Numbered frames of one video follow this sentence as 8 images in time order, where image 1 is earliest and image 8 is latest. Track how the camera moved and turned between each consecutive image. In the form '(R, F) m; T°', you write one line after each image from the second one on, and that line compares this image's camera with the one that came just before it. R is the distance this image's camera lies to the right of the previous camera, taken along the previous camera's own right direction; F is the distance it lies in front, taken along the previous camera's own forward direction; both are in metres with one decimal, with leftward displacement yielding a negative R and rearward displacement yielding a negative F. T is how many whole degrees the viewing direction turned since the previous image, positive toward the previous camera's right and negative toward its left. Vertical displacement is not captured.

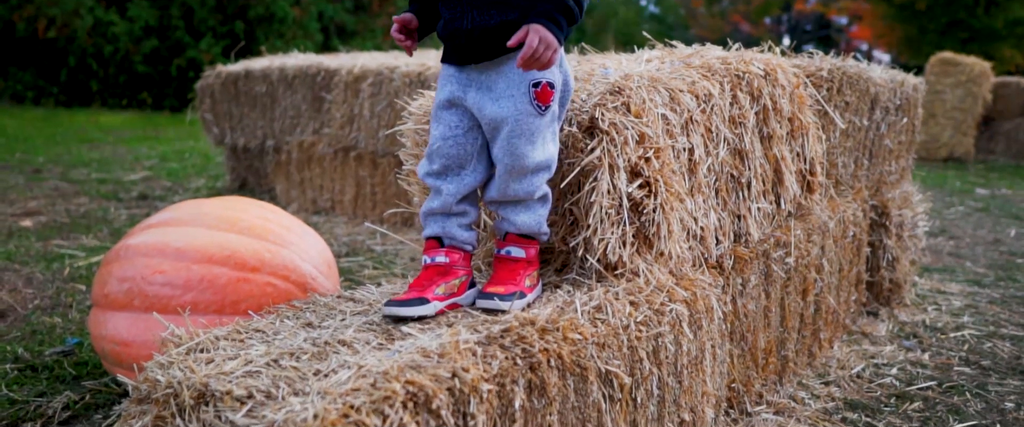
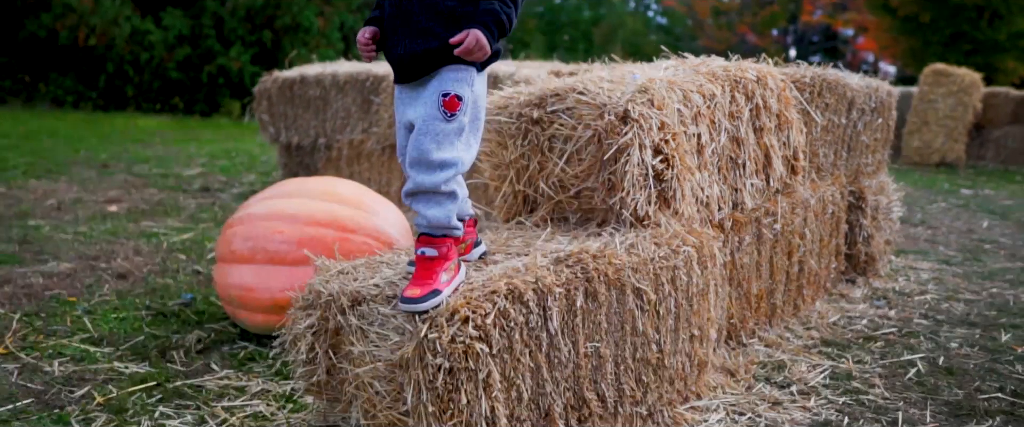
(-0.1, -0.7) m; 0°
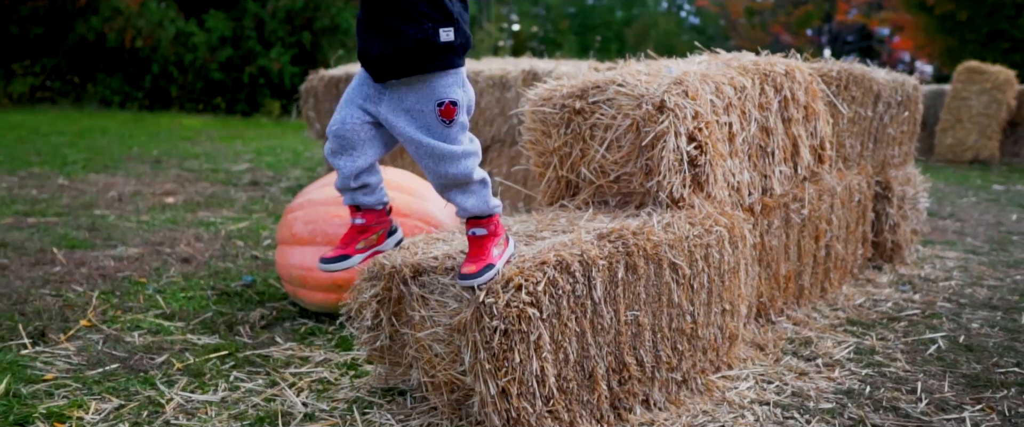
(0.0, -0.2) m; -2°
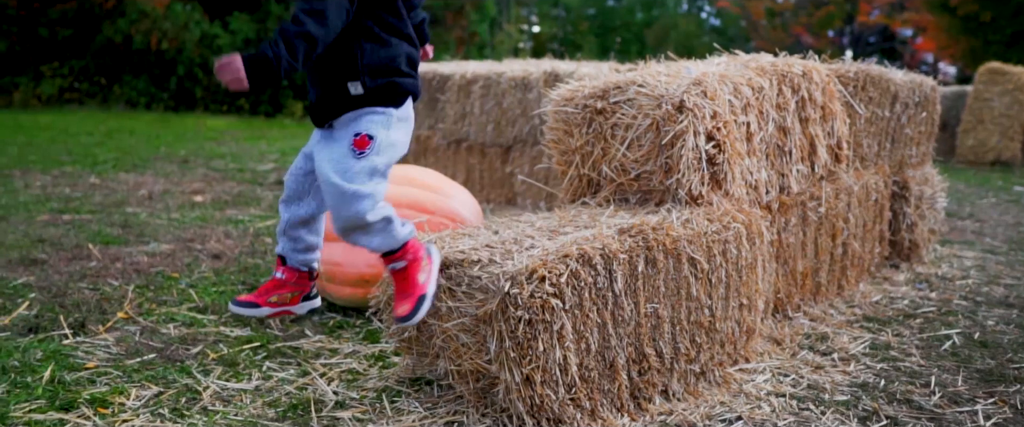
(0.0, -0.1) m; -1°
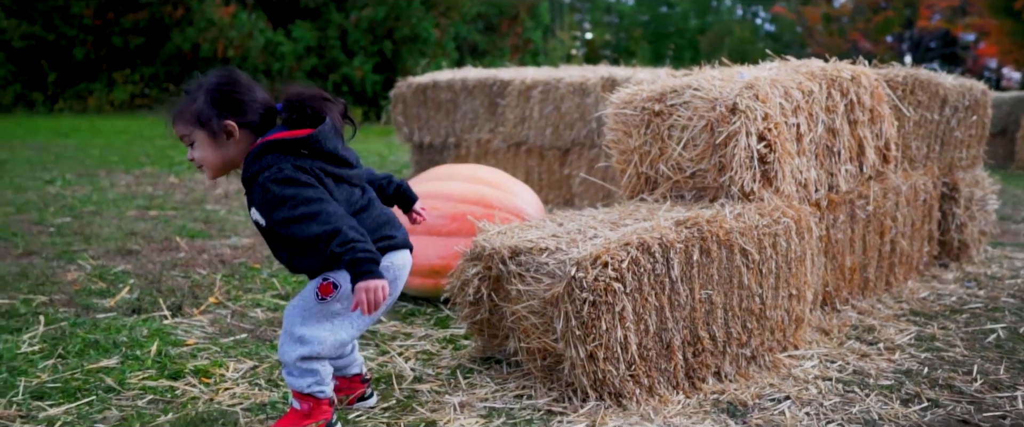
(0.0, -0.3) m; -3°
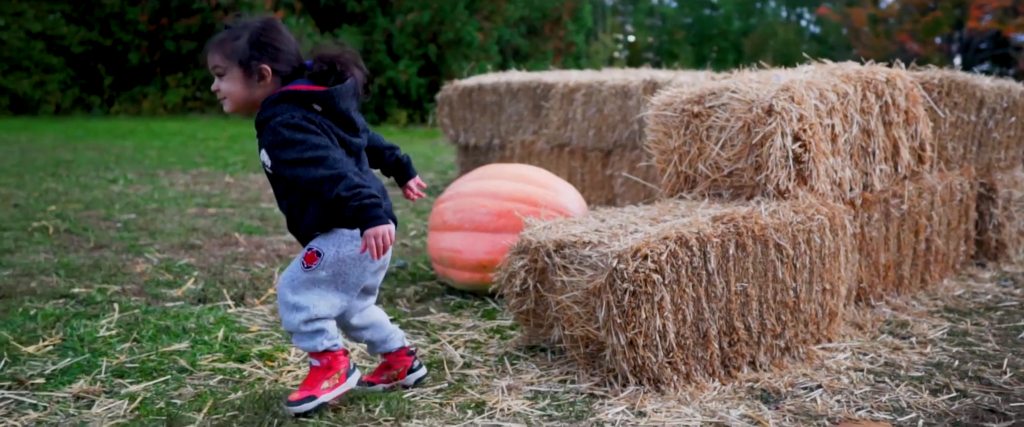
(0.0, -0.2) m; -3°
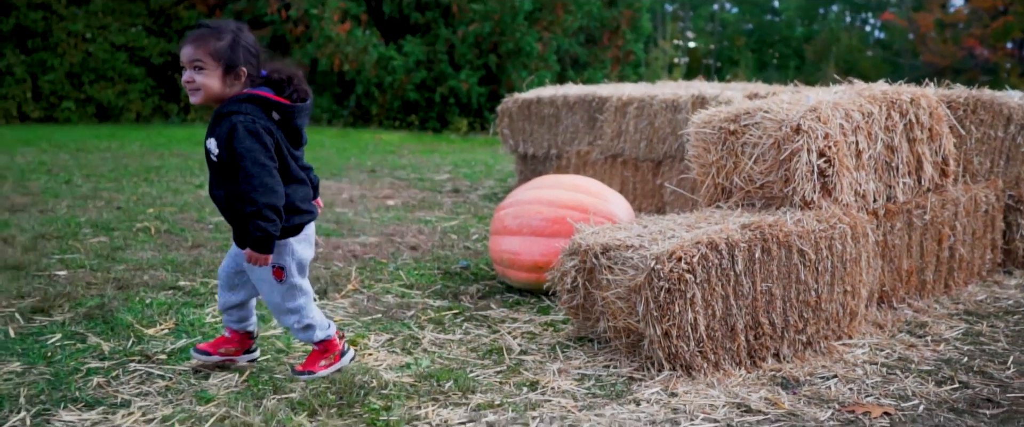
(0.0, -0.5) m; -4°
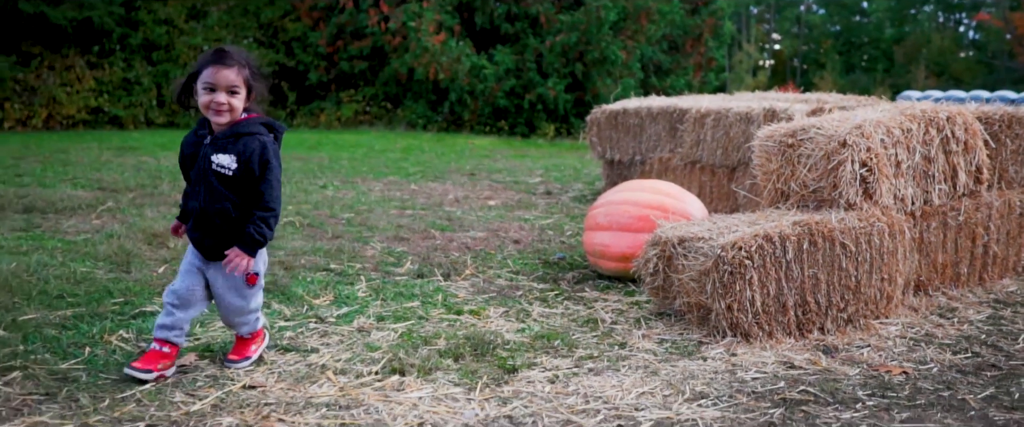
(-0.1, -0.9) m; -5°
